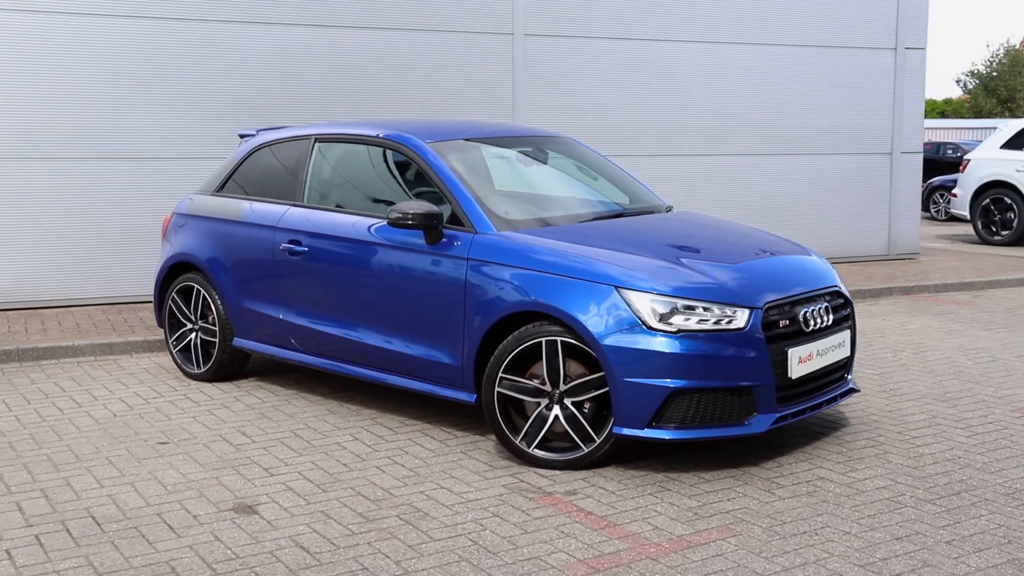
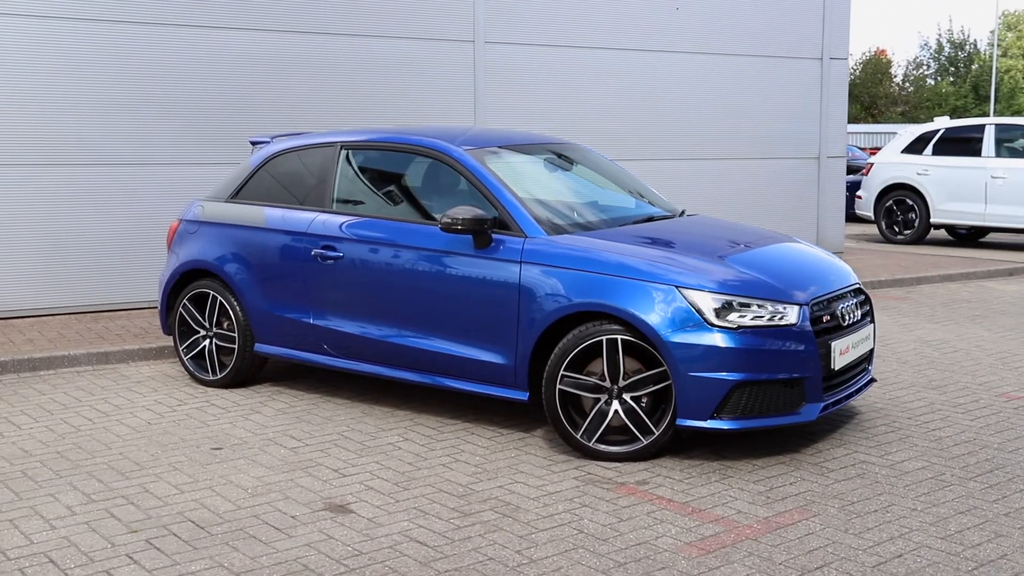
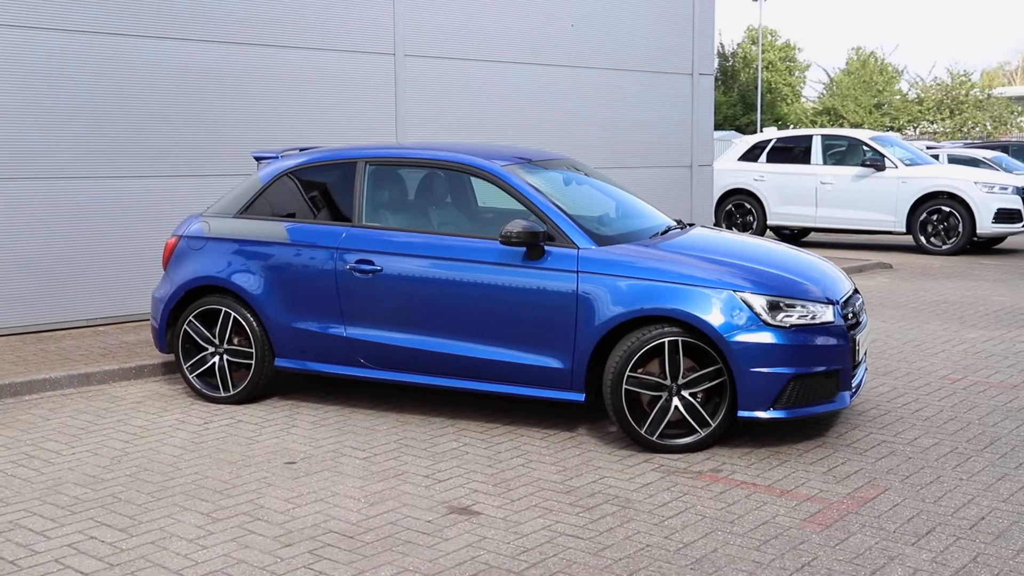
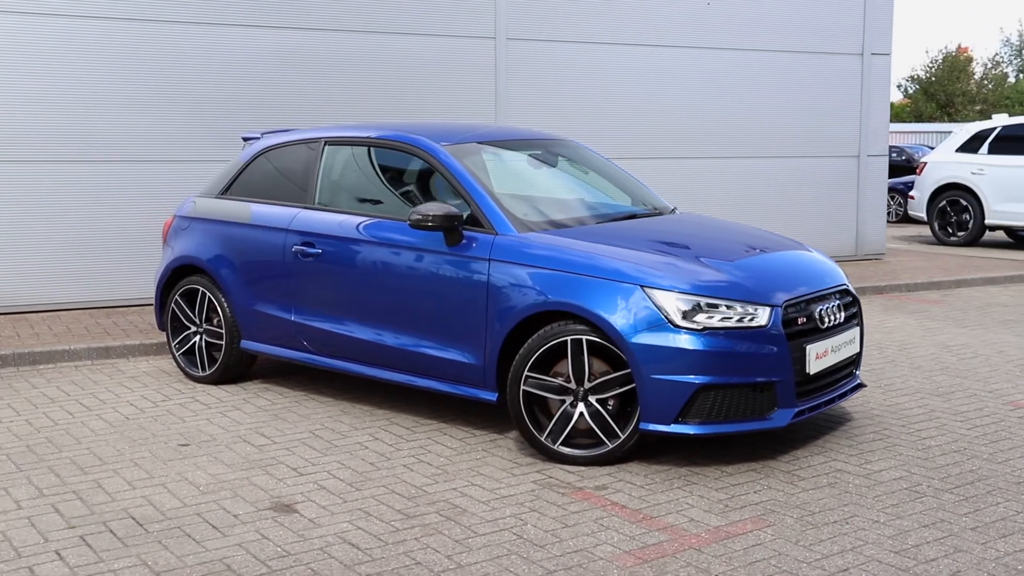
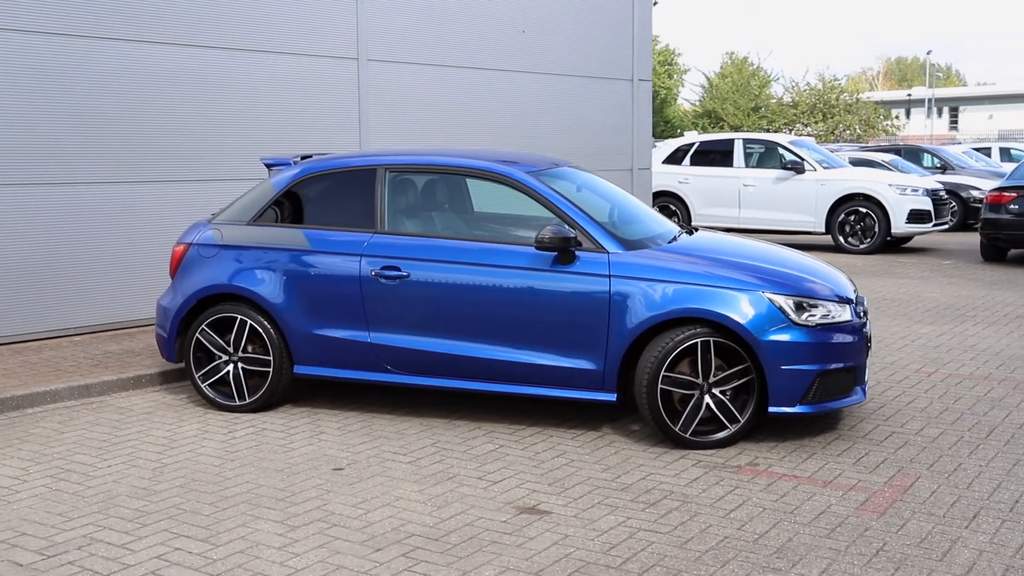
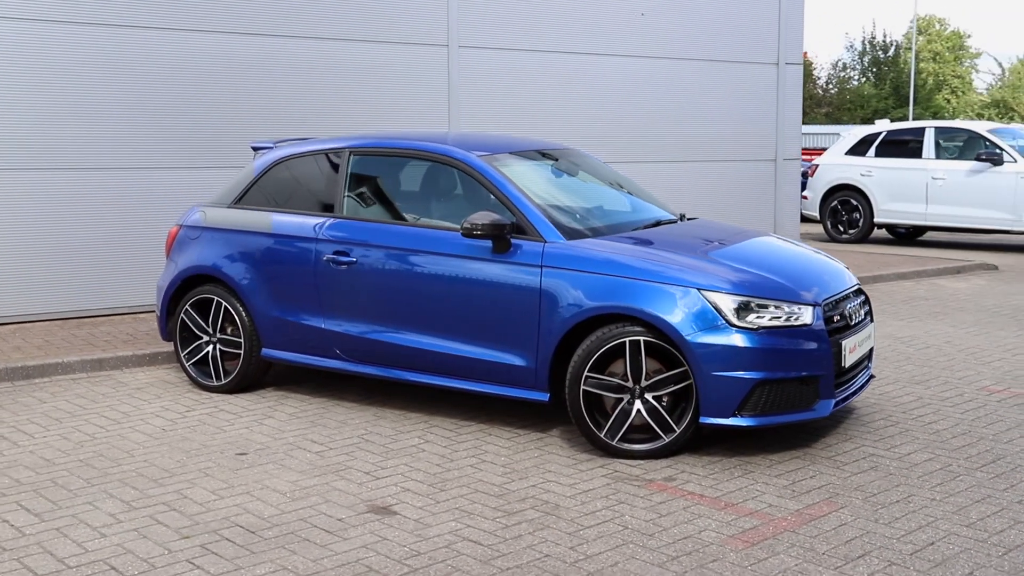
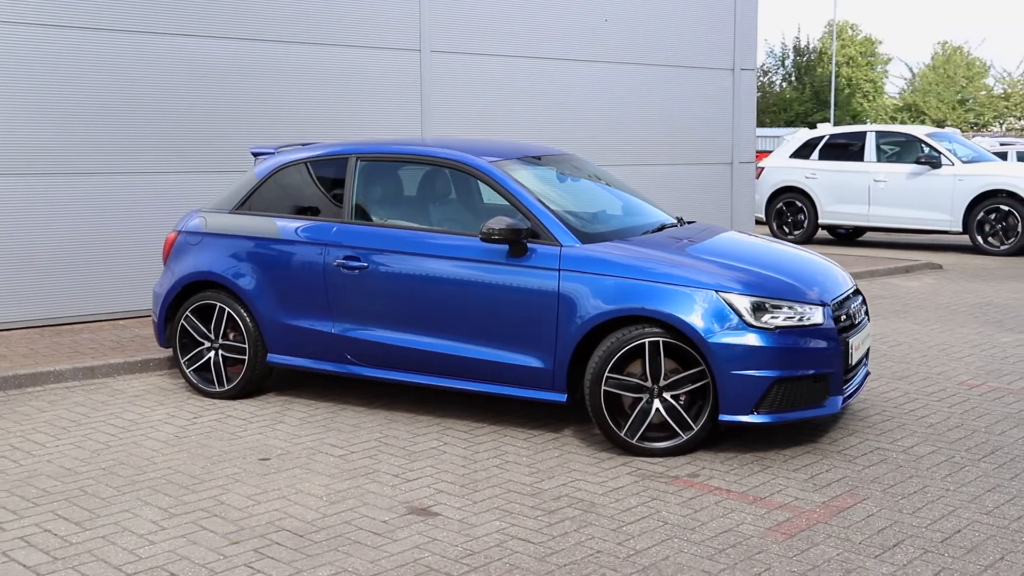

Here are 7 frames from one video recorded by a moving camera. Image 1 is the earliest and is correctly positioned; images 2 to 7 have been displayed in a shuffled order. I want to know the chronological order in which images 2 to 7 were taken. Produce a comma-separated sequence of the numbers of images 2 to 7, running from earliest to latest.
4, 2, 6, 7, 3, 5
